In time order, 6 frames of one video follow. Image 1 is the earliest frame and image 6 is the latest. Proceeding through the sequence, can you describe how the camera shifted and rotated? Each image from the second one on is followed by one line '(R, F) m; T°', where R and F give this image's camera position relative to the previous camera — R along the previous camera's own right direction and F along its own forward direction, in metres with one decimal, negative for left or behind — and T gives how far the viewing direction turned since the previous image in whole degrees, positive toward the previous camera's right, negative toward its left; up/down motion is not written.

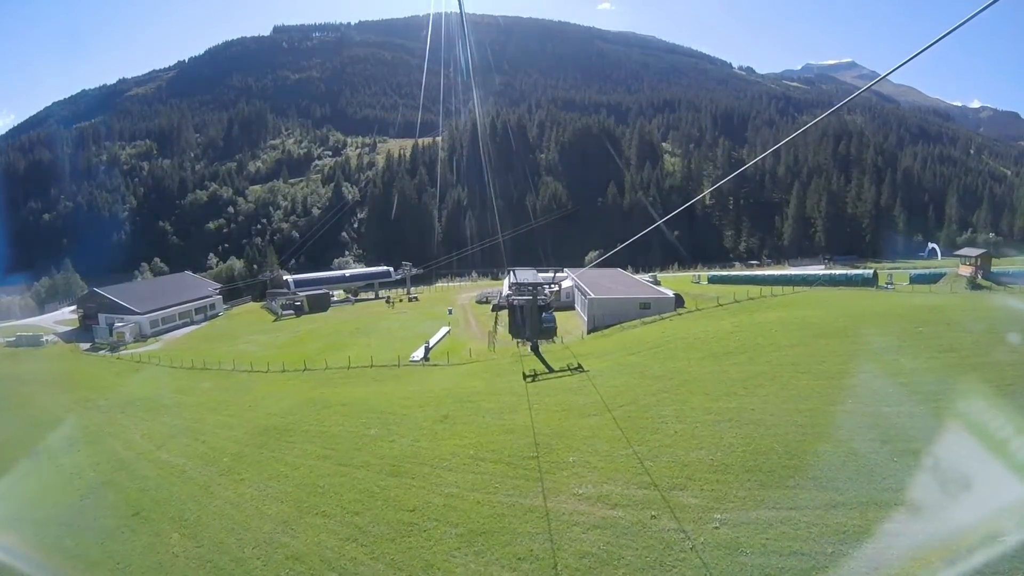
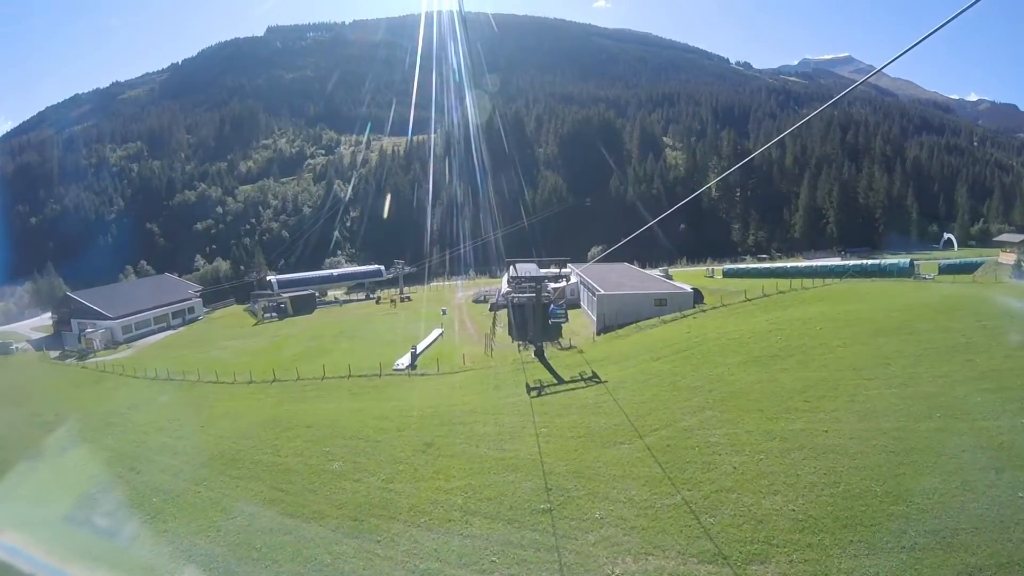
(0.0, +4.5) m; 0°
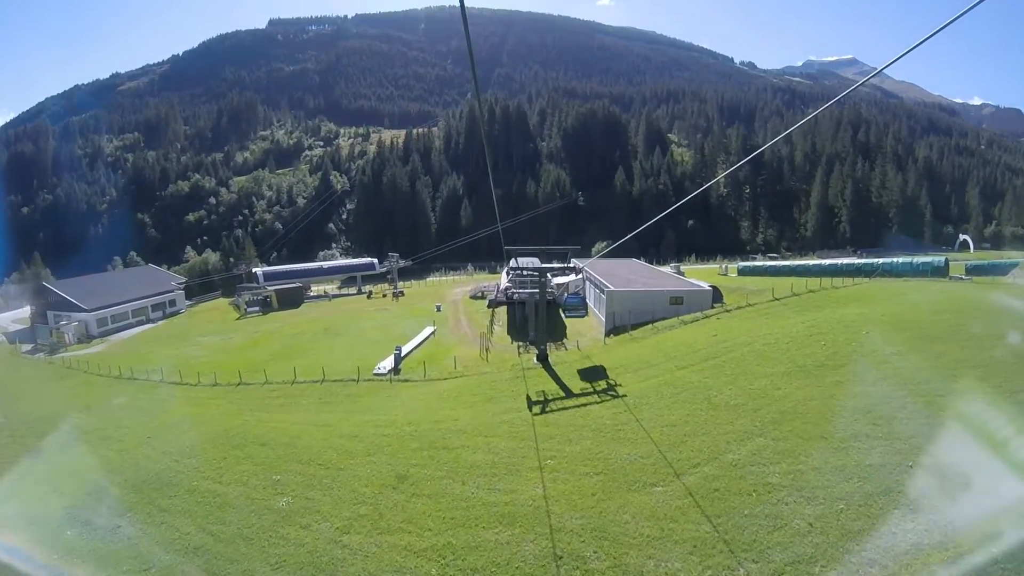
(0.0, +3.5) m; 0°
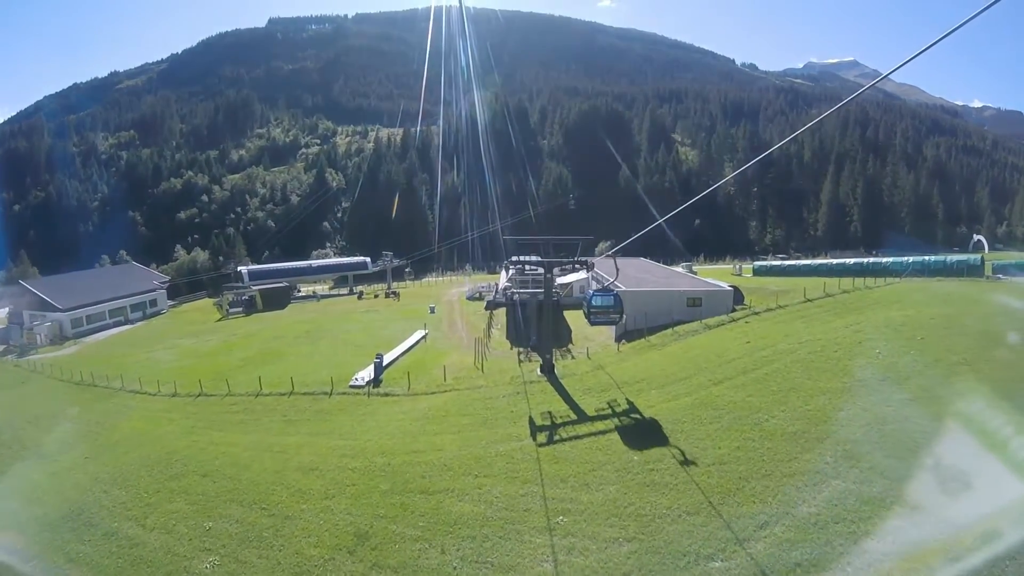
(0.0, +3.2) m; 0°
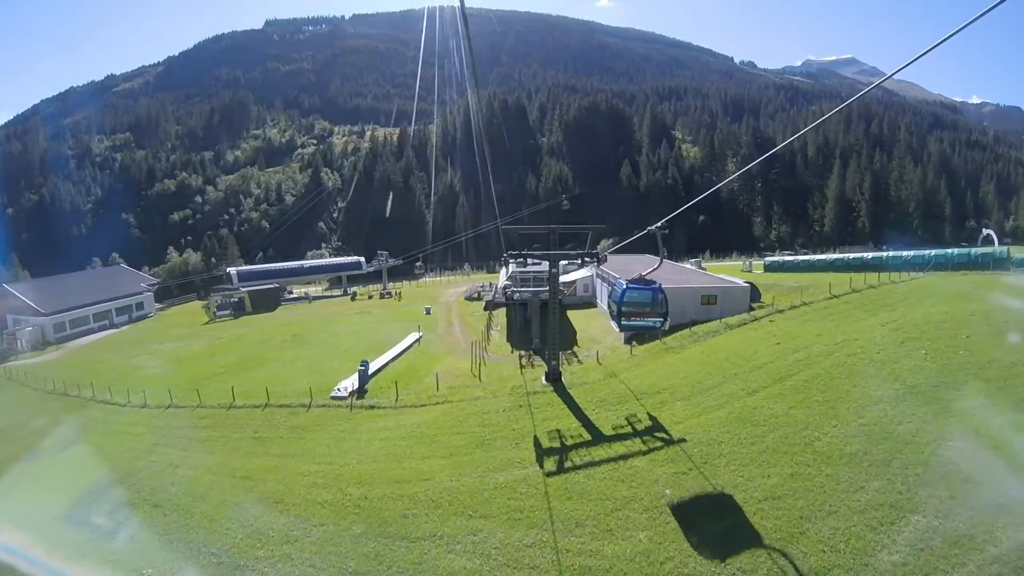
(0.0, +2.1) m; 0°
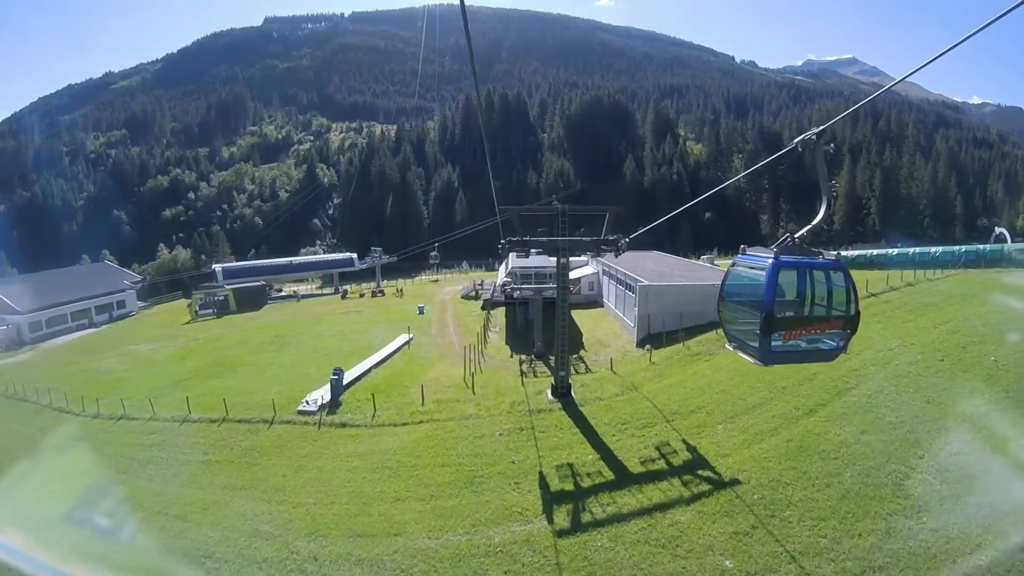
(0.0, +2.6) m; 0°
